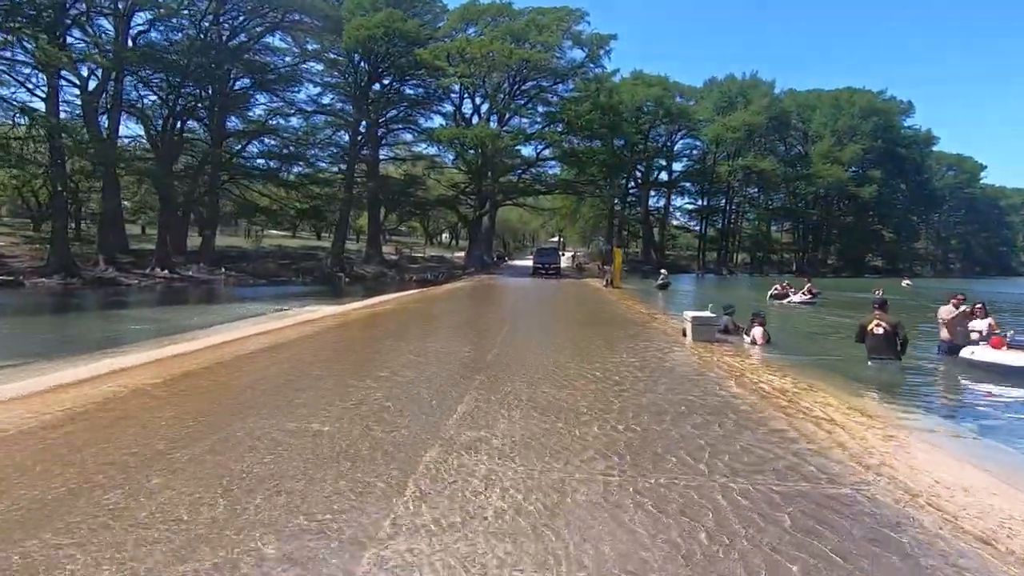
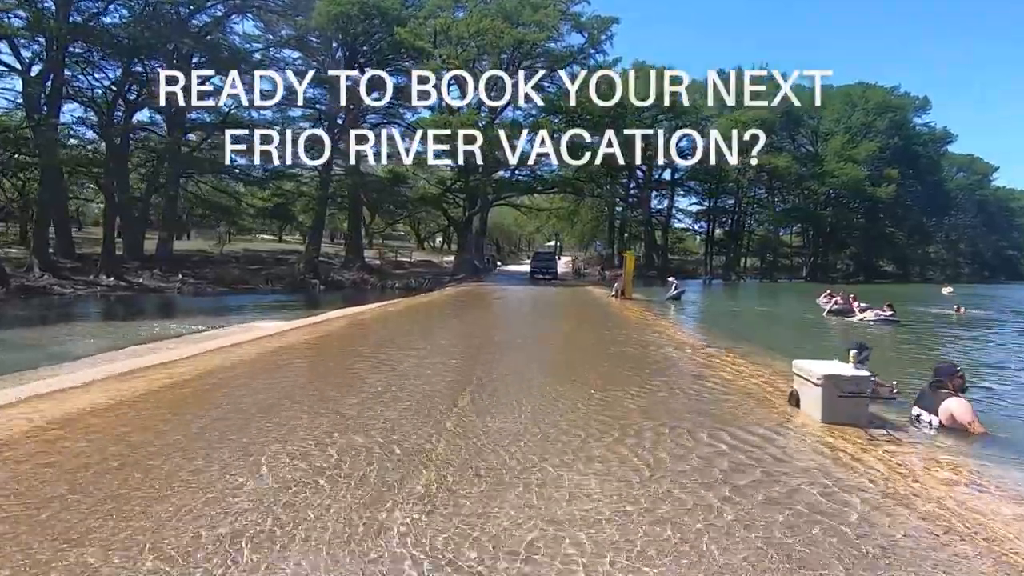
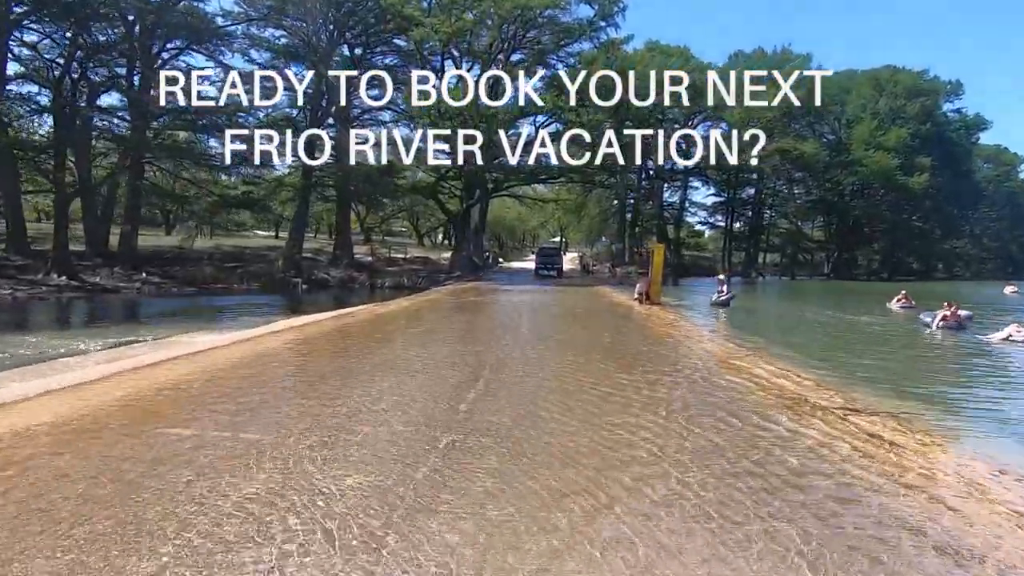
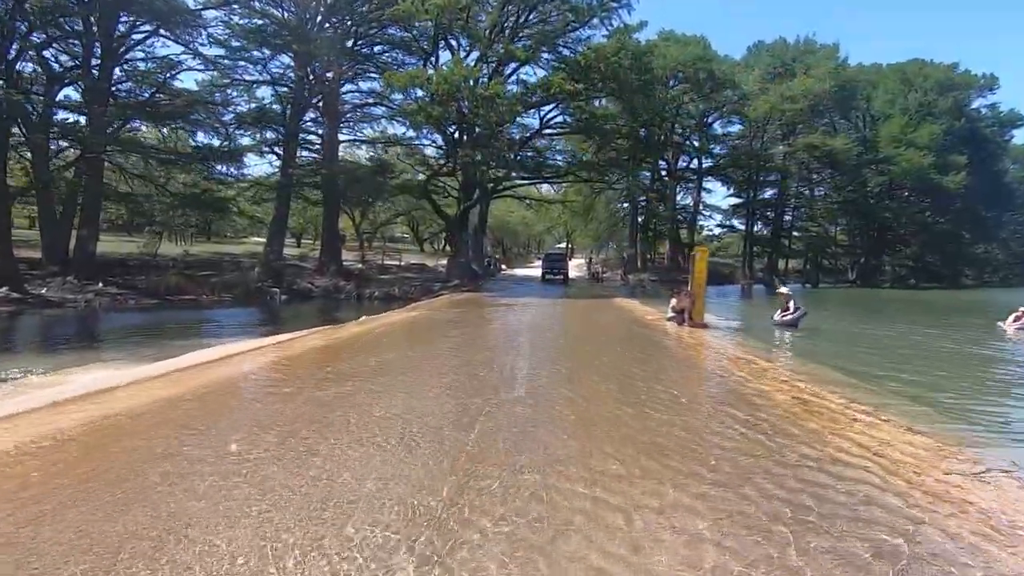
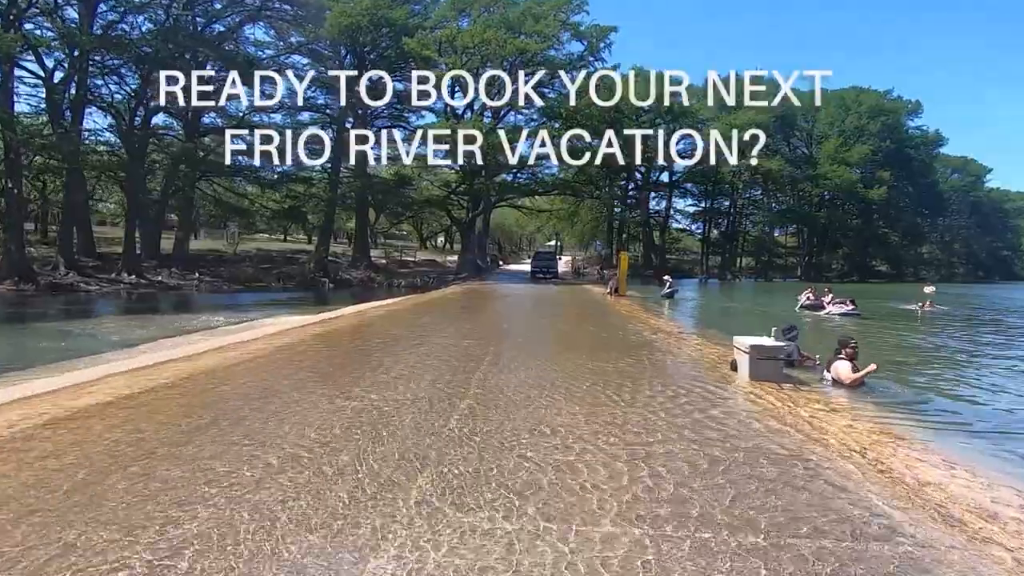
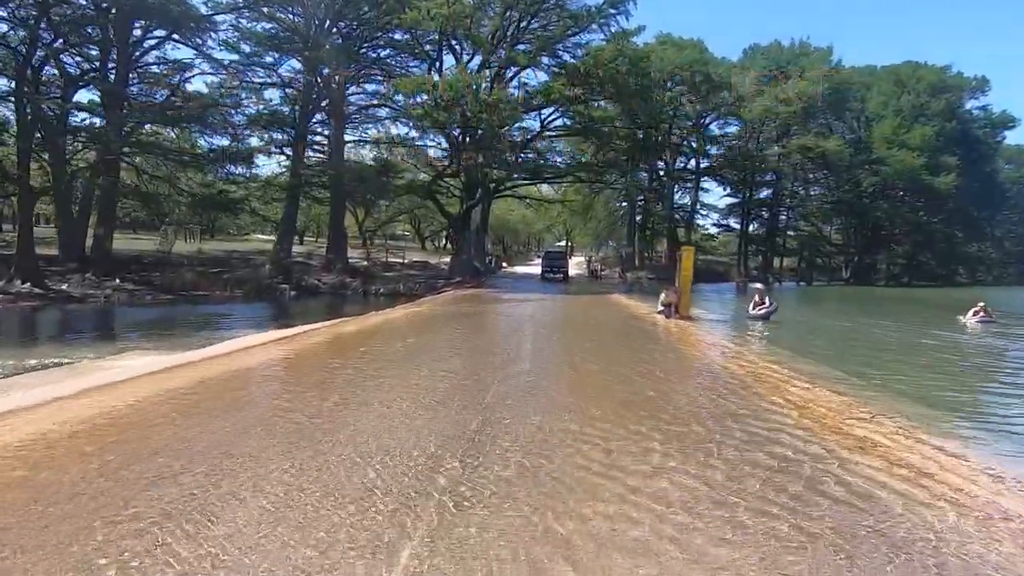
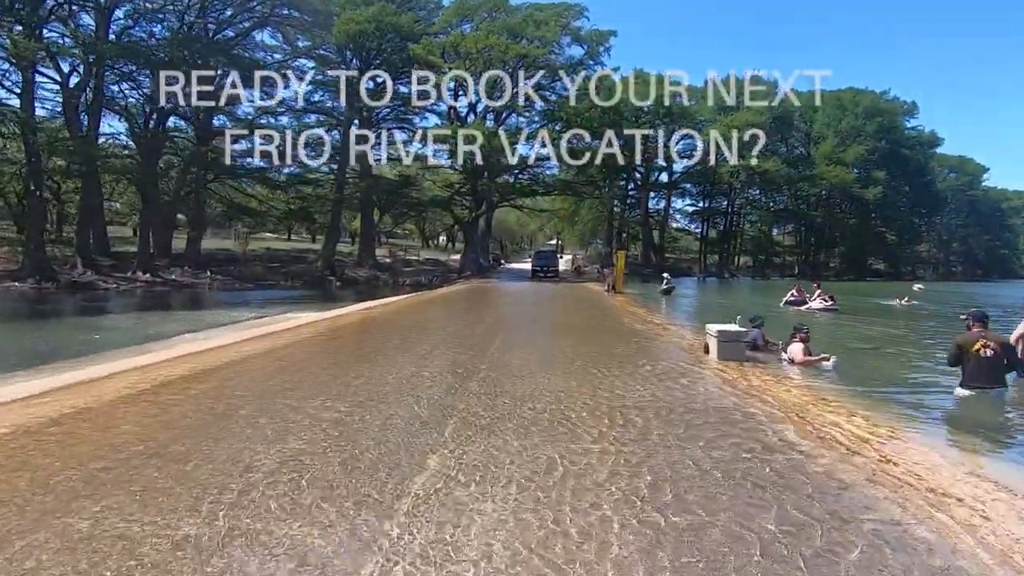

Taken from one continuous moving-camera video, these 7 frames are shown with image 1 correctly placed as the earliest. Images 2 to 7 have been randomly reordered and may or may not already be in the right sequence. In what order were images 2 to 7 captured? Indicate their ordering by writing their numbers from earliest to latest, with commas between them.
7, 5, 2, 3, 6, 4
